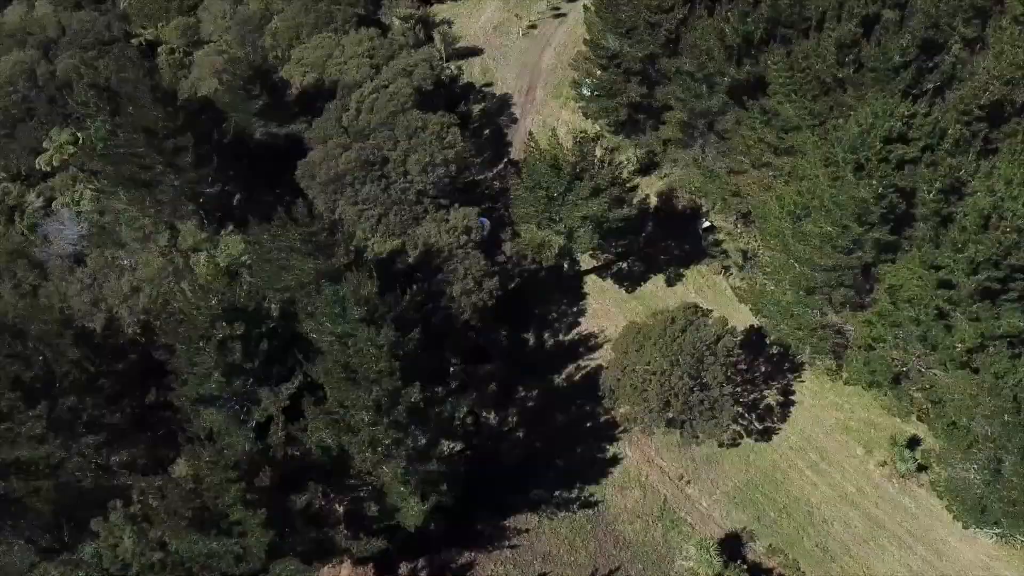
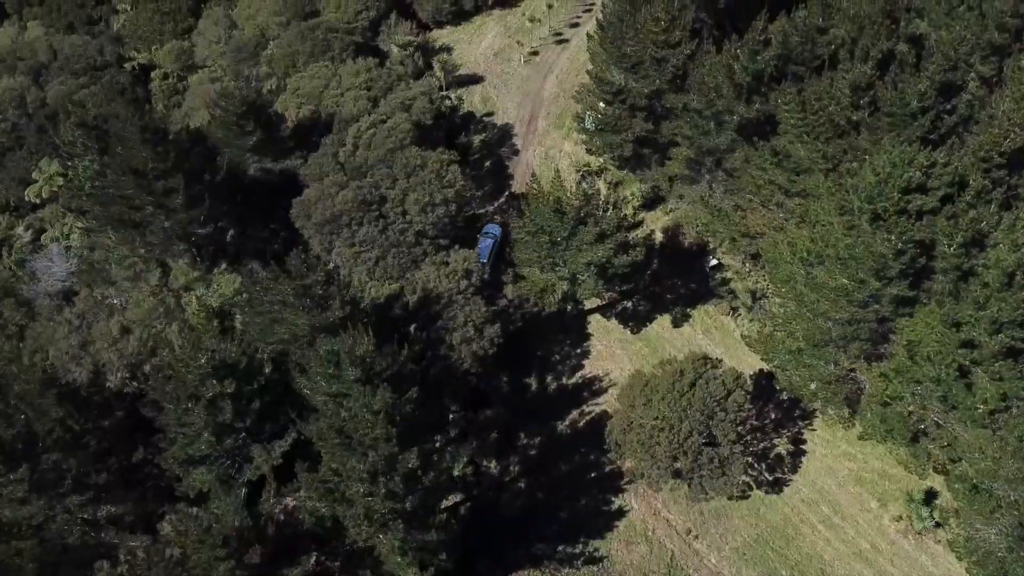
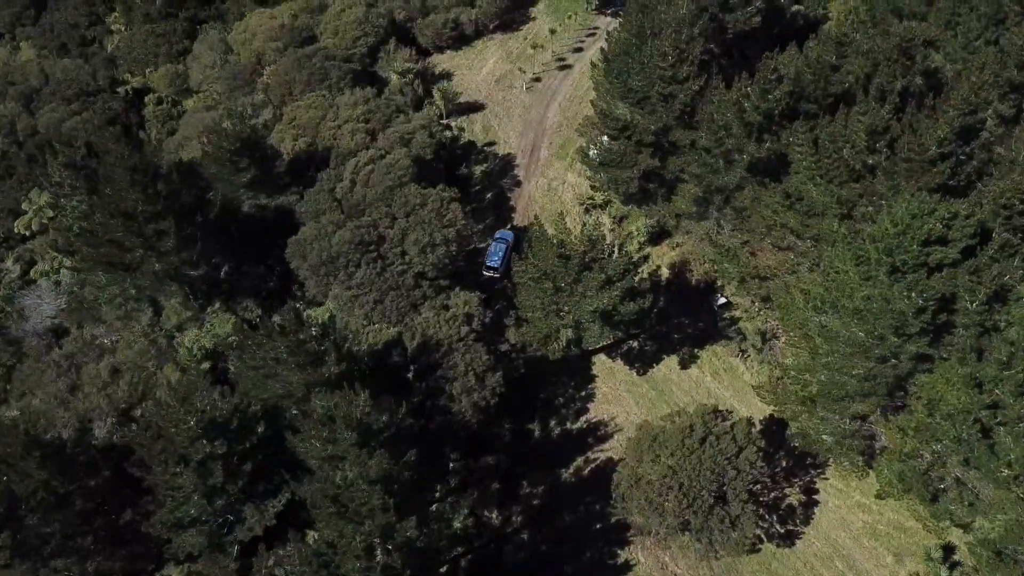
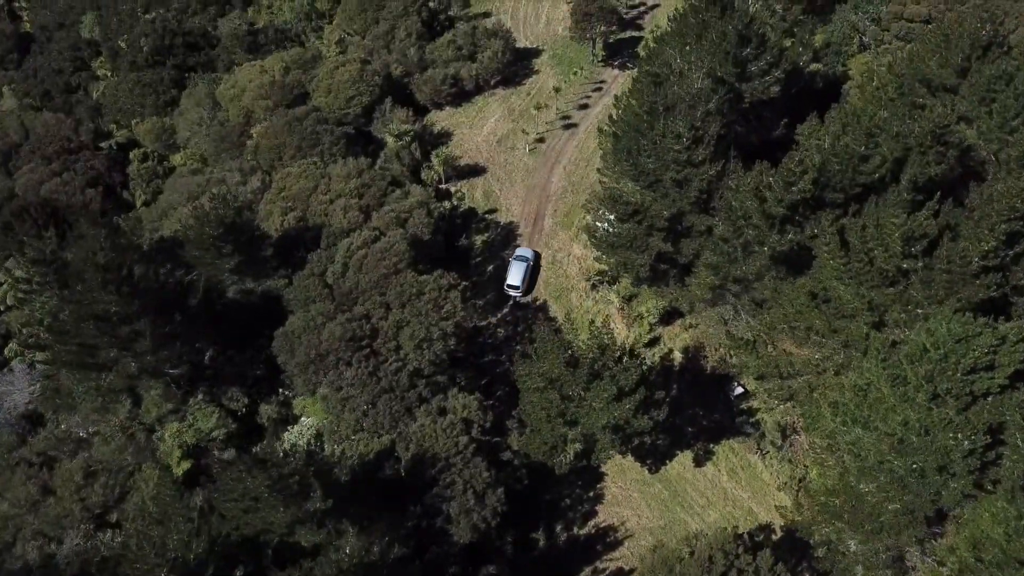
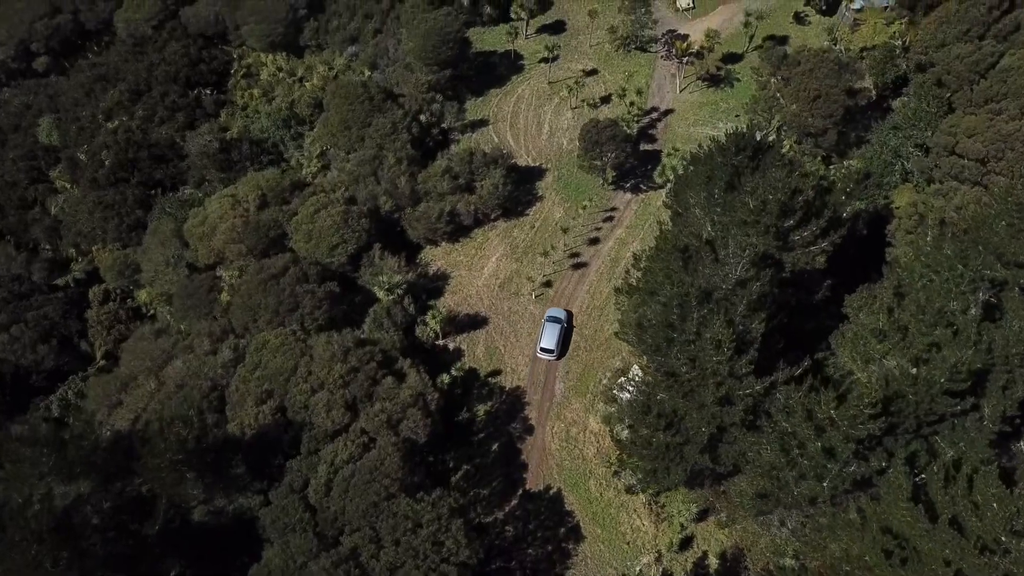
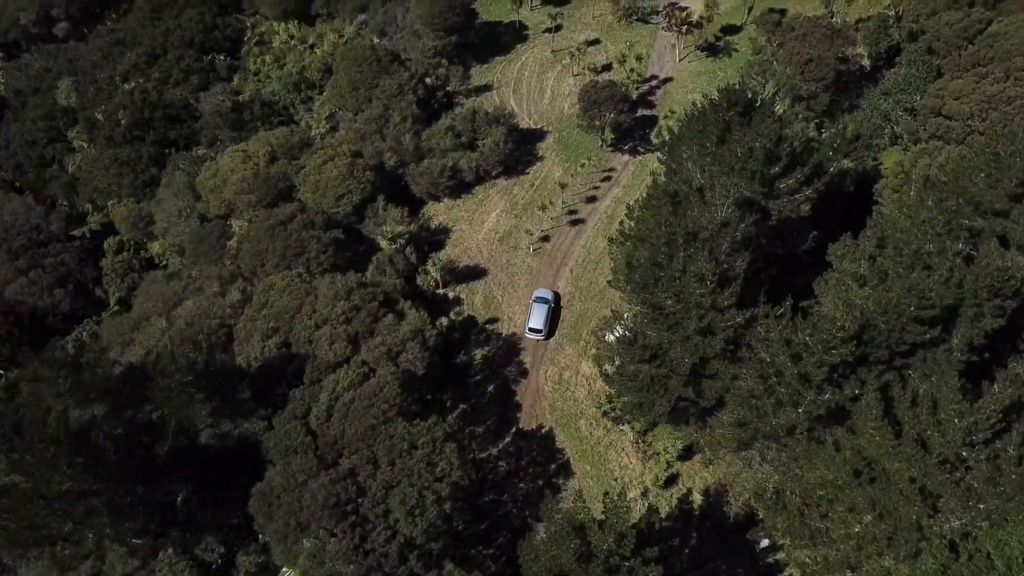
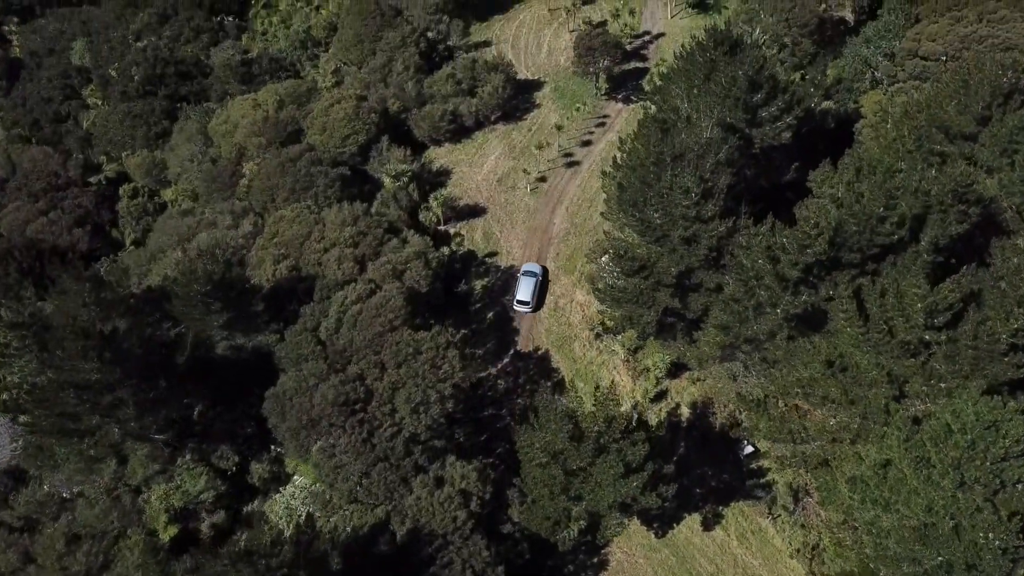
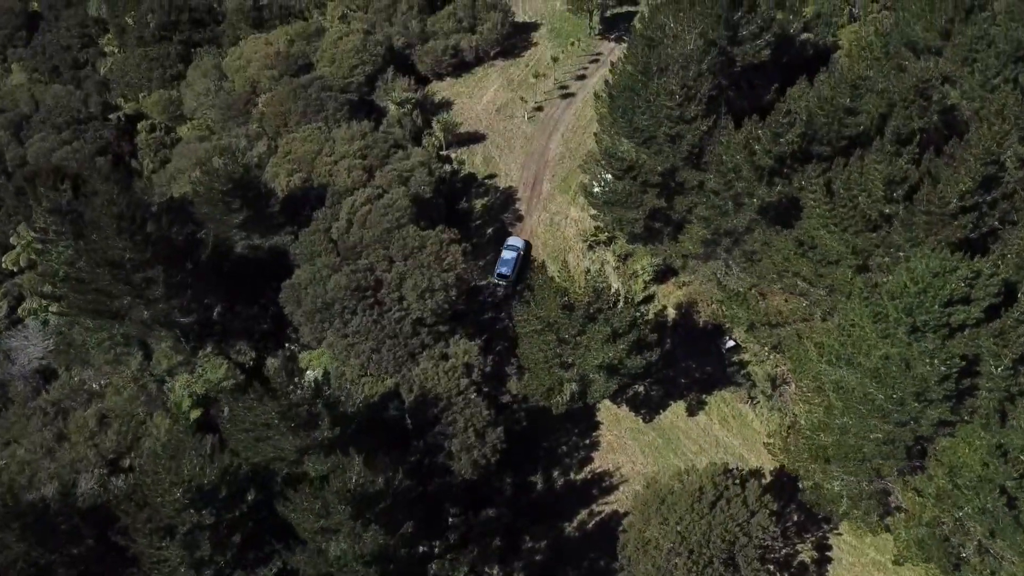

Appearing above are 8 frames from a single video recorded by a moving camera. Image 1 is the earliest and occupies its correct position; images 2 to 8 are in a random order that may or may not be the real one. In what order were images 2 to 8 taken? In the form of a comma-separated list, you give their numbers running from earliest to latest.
2, 3, 8, 4, 7, 6, 5
